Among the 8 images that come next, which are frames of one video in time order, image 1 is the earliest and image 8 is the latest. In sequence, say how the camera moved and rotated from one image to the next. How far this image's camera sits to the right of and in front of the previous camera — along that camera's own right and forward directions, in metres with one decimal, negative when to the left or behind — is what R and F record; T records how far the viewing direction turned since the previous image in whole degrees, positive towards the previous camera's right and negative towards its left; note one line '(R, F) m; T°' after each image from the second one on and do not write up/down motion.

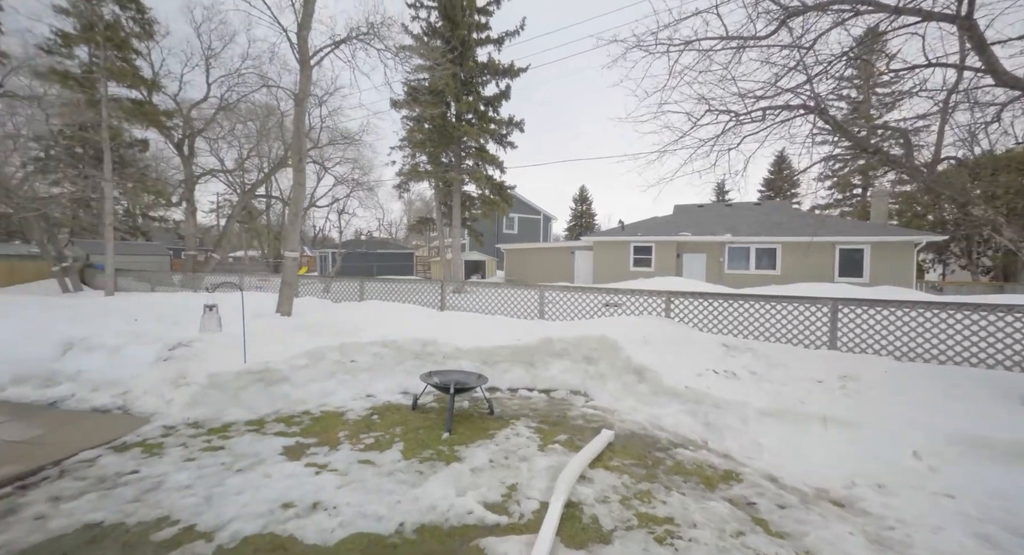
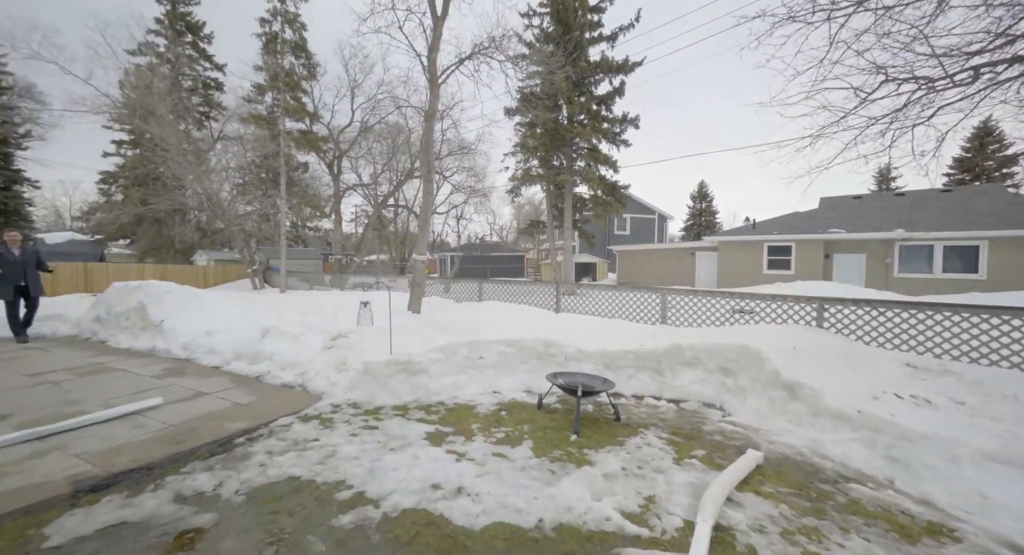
(-0.2, 0.0) m; -15°
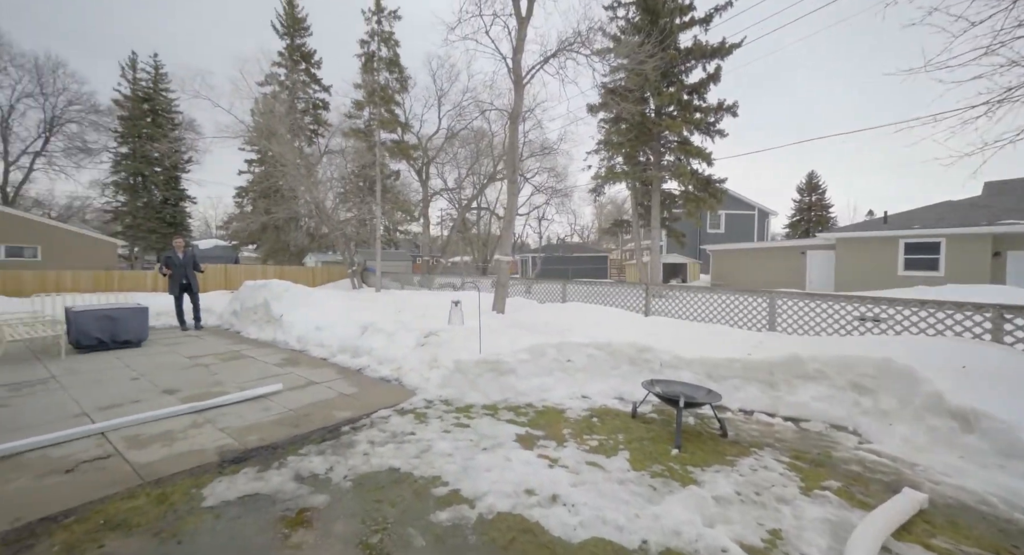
(-0.1, +0.1) m; -11°
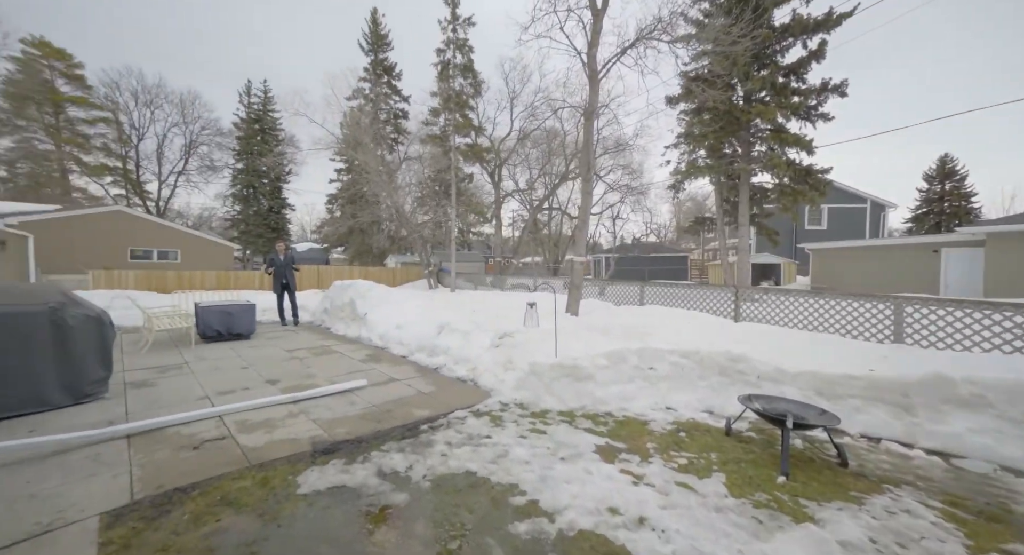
(-0.1, +0.1) m; -10°
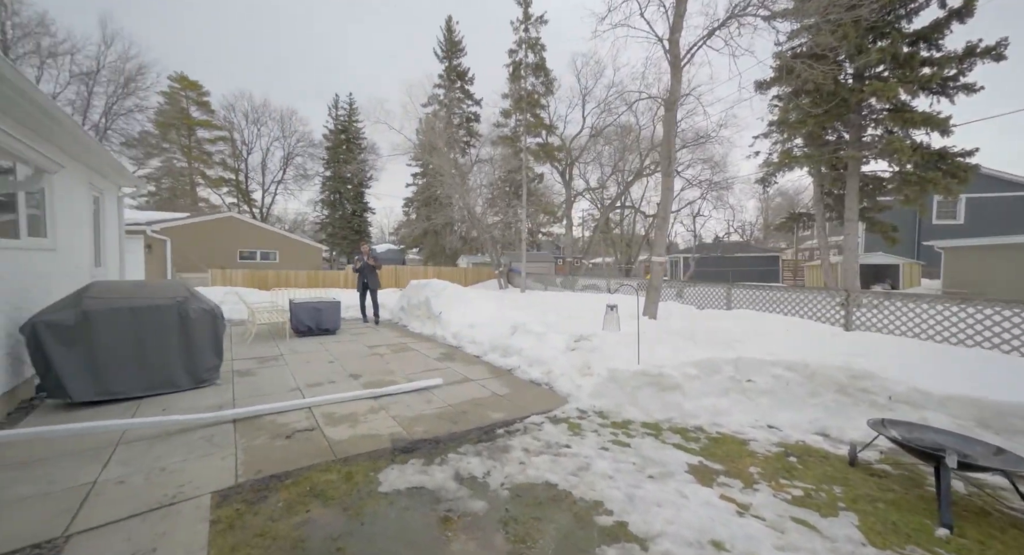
(-0.1, +0.2) m; -9°
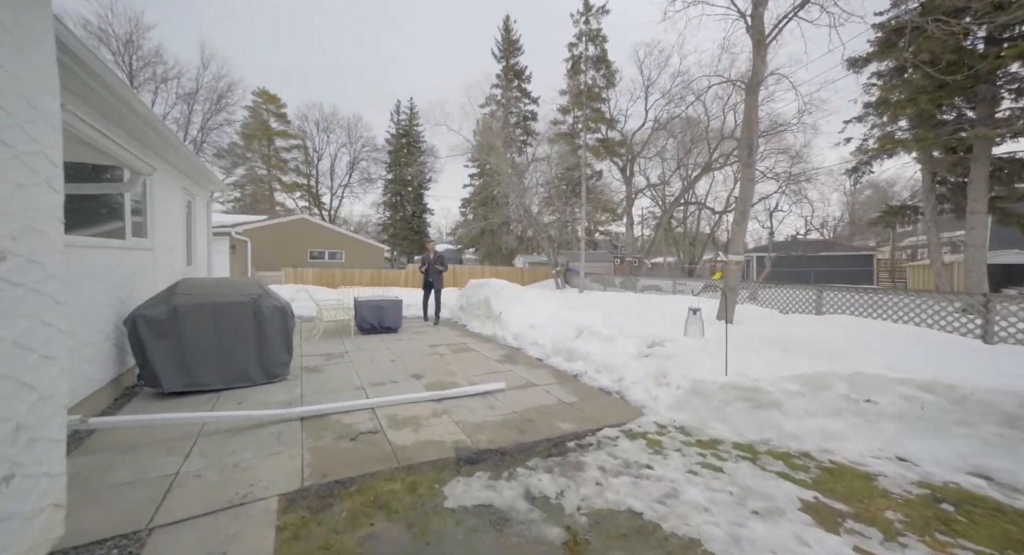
(-0.1, +0.3) m; -7°
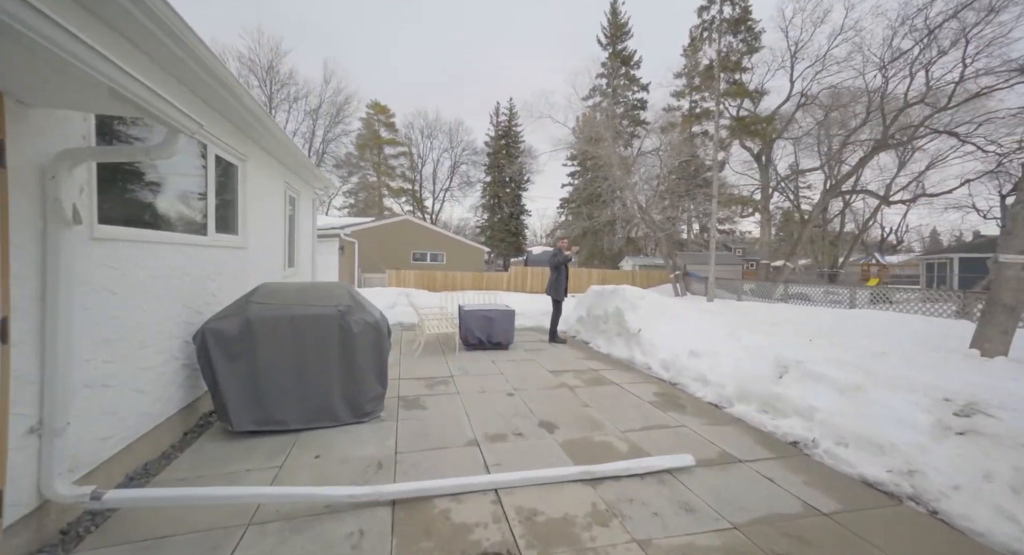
(-0.7, +1.5) m; -13°
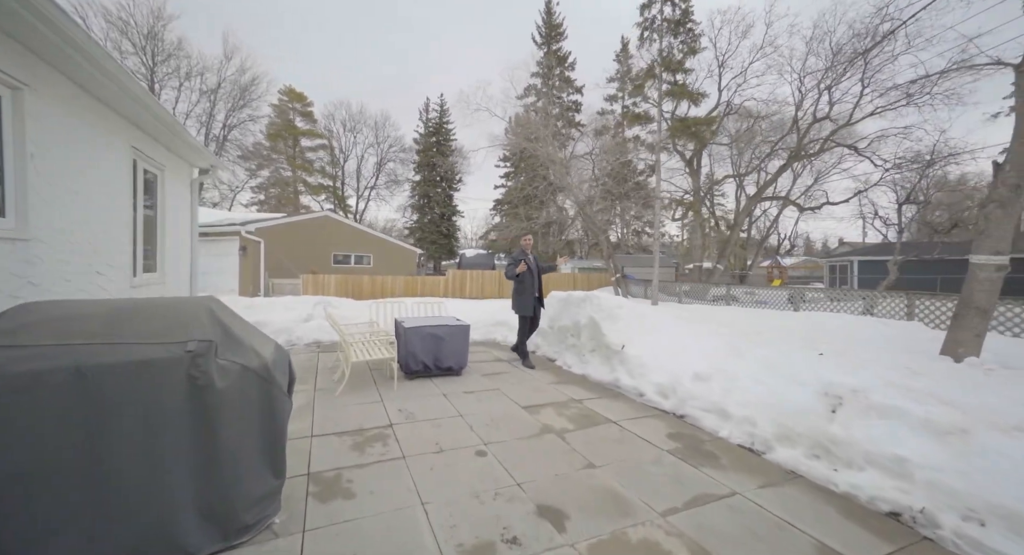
(-0.3, +1.3) m; +10°
